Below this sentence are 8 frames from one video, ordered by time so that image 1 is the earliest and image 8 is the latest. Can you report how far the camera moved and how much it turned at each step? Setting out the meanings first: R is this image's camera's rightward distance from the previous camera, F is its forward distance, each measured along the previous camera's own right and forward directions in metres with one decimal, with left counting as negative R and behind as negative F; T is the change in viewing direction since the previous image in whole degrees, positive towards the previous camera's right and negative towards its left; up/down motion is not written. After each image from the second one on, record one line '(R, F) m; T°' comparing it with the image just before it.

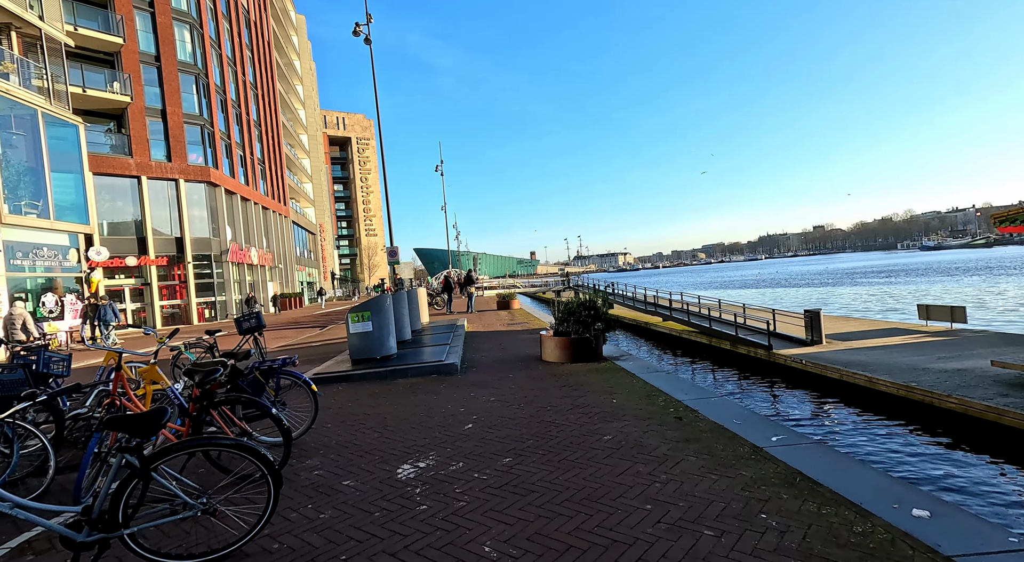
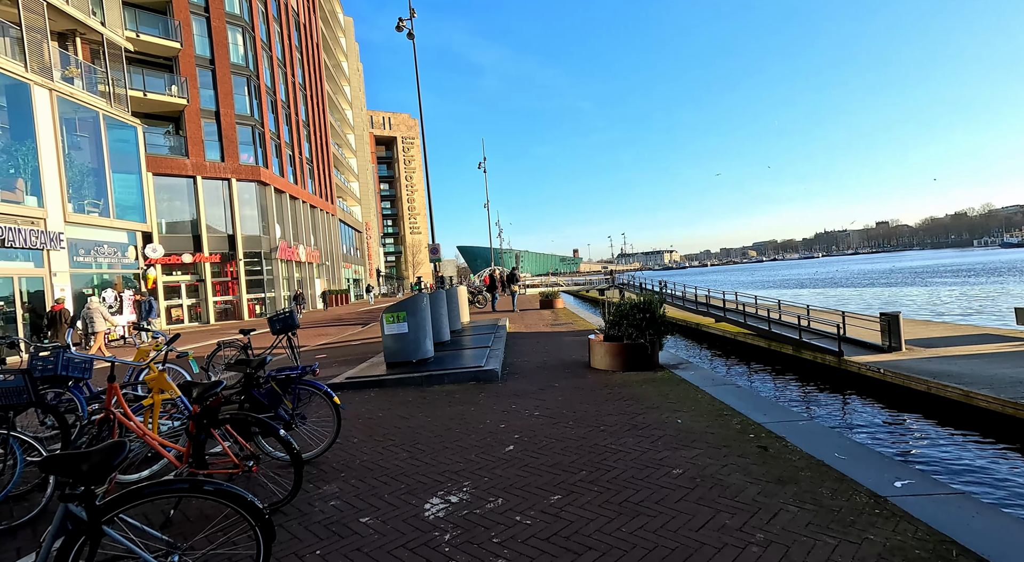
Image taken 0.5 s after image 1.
(0.0, +0.6) m; -4°
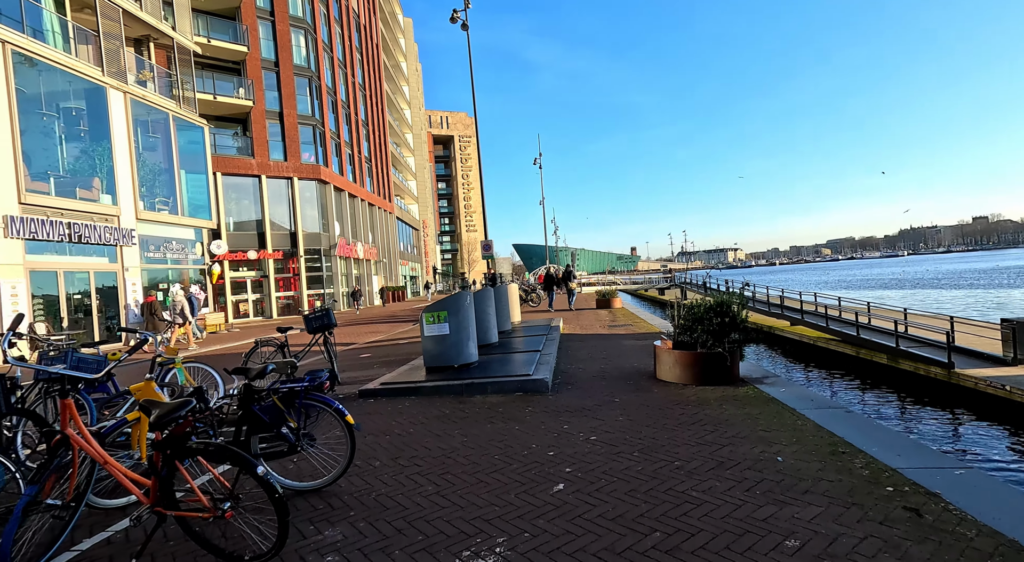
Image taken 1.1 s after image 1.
(0.0, +0.8) m; -5°
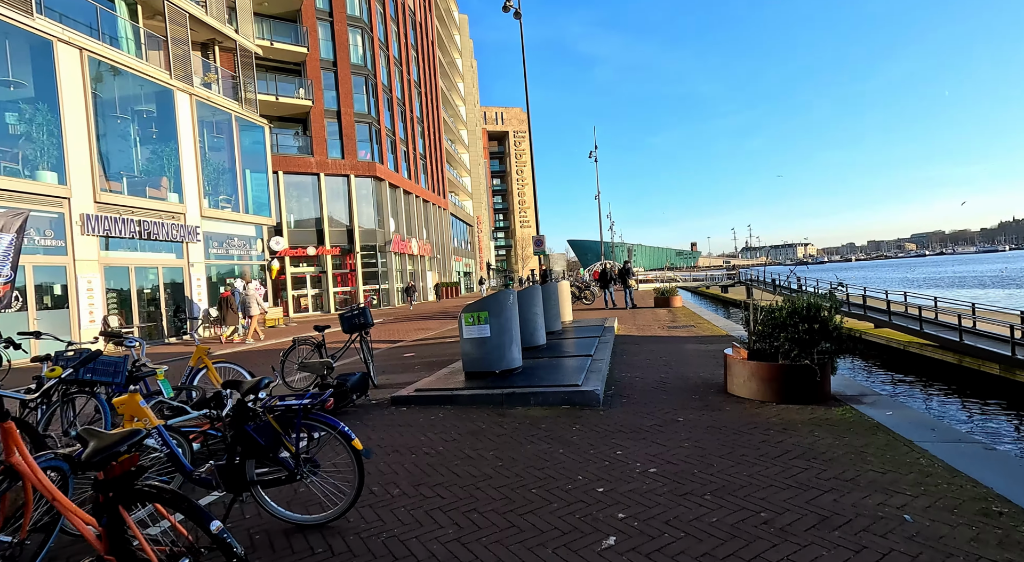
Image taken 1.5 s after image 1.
(+0.1, +0.7) m; -5°
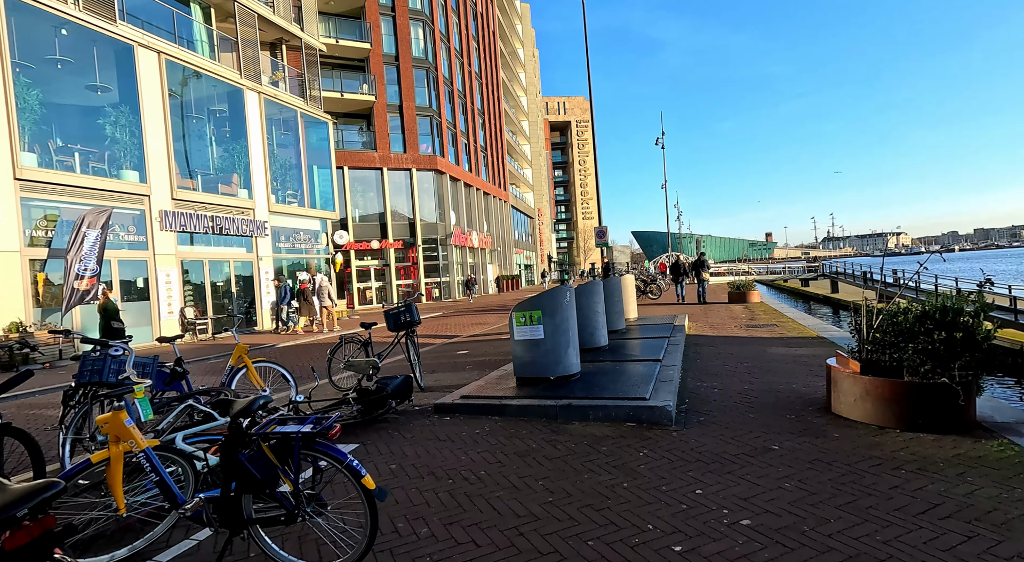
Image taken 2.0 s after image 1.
(0.0, +0.7) m; -6°
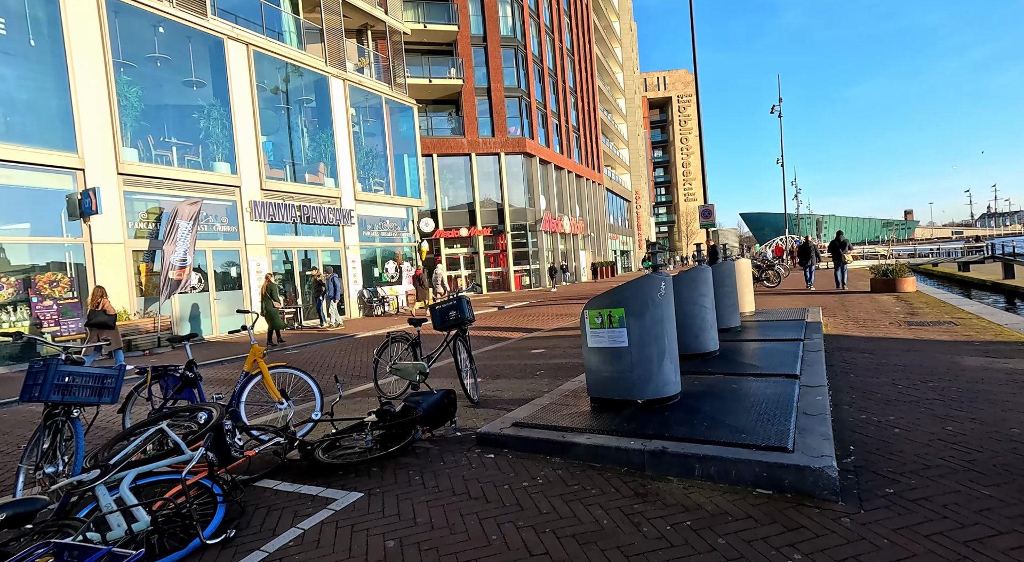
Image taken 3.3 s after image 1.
(+0.2, +1.5) m; -9°
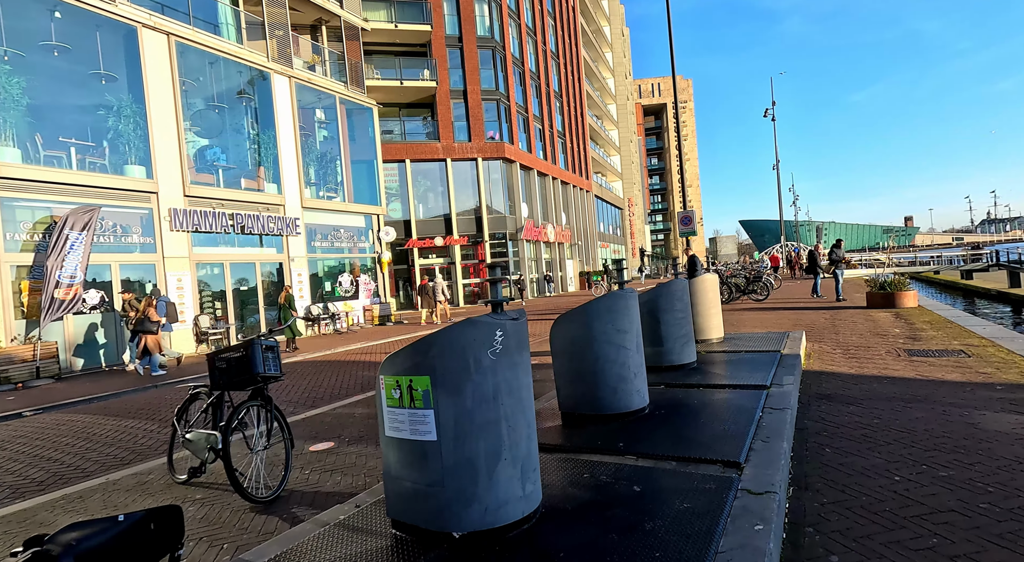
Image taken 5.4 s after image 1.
(+1.1, +1.7) m; 0°
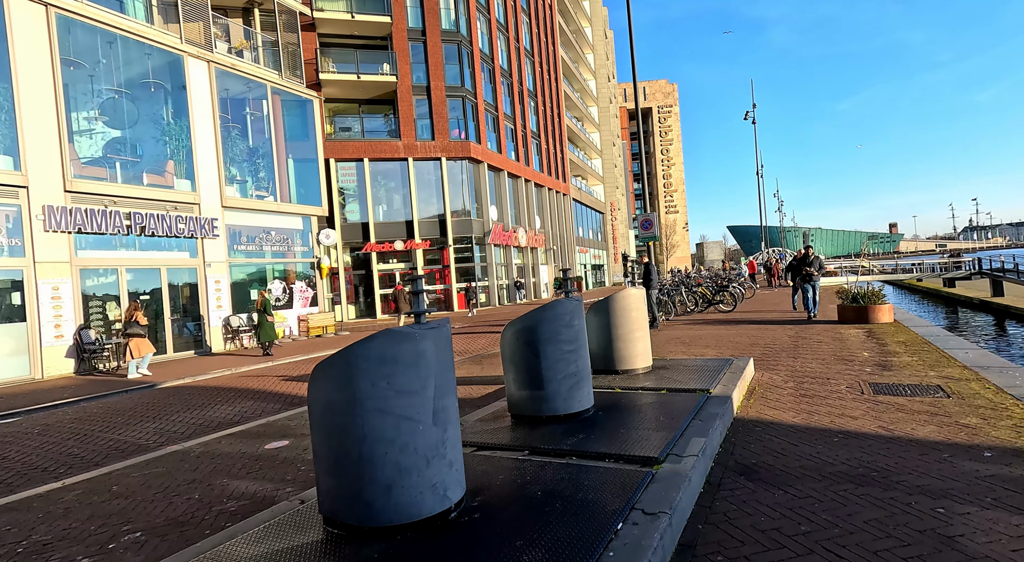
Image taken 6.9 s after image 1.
(+1.3, +1.6) m; +1°
